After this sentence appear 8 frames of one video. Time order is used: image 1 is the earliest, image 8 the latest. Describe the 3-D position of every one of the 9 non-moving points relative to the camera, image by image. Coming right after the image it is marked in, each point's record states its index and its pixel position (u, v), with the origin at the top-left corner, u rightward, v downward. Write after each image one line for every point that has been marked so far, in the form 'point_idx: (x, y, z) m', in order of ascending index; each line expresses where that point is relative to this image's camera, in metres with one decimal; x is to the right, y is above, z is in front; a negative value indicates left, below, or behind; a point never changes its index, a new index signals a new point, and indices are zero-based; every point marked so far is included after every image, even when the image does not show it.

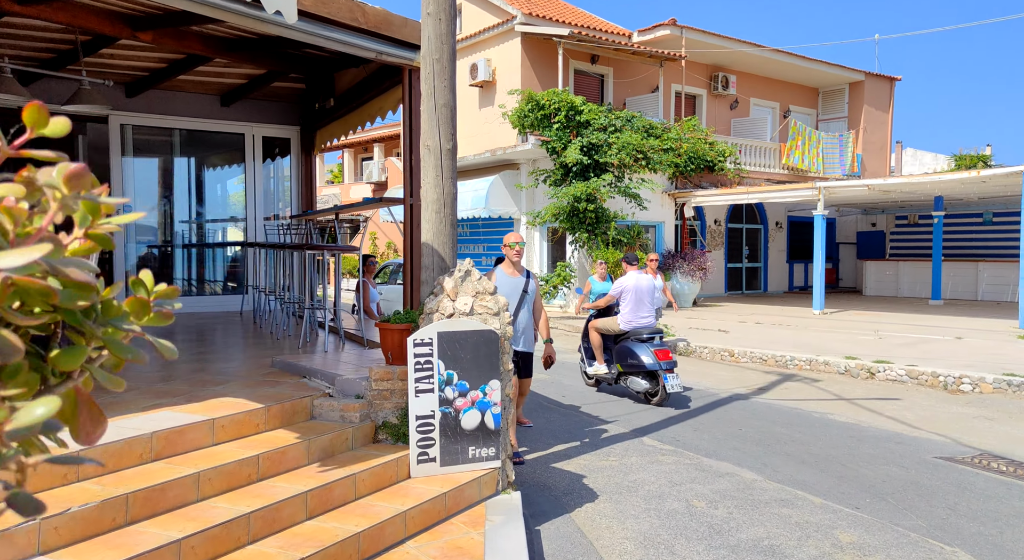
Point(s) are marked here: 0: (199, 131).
0: (-3.8, +1.8, +9.5) m
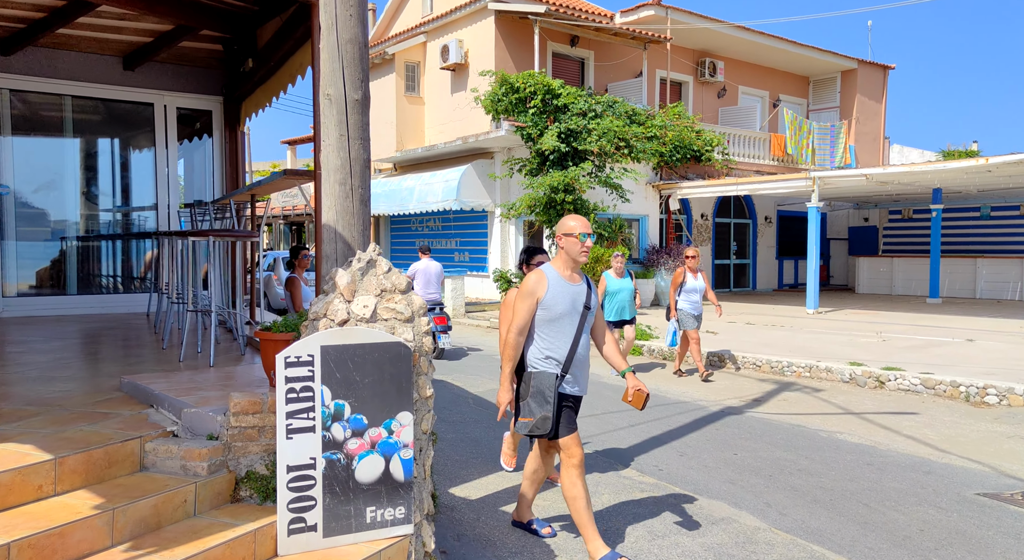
0: (-4.2, +1.9, +8.2) m
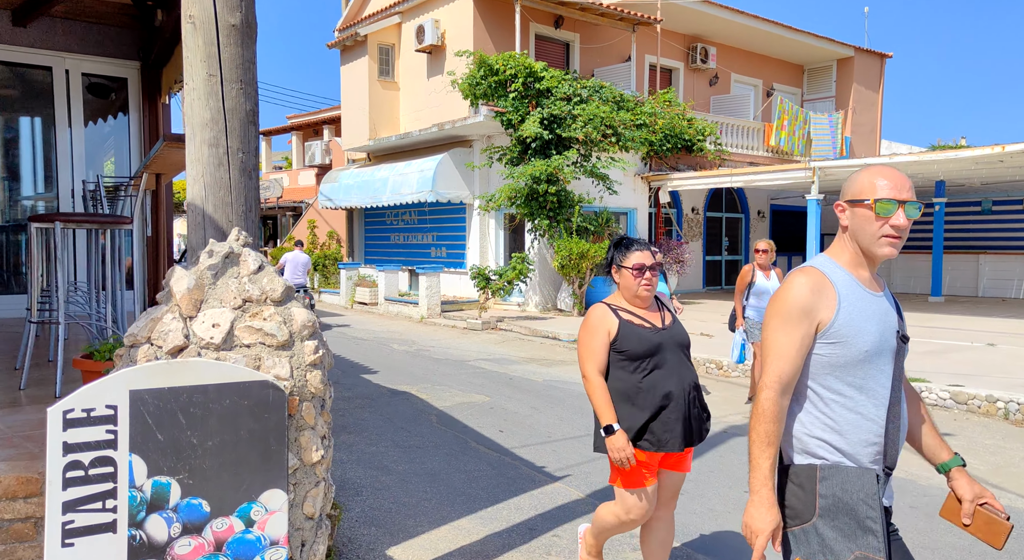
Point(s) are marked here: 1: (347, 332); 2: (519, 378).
0: (-4.5, +1.9, +7.0) m
1: (-3.1, -1.0, +14.7) m
2: (+0.1, -1.3, +9.9) m
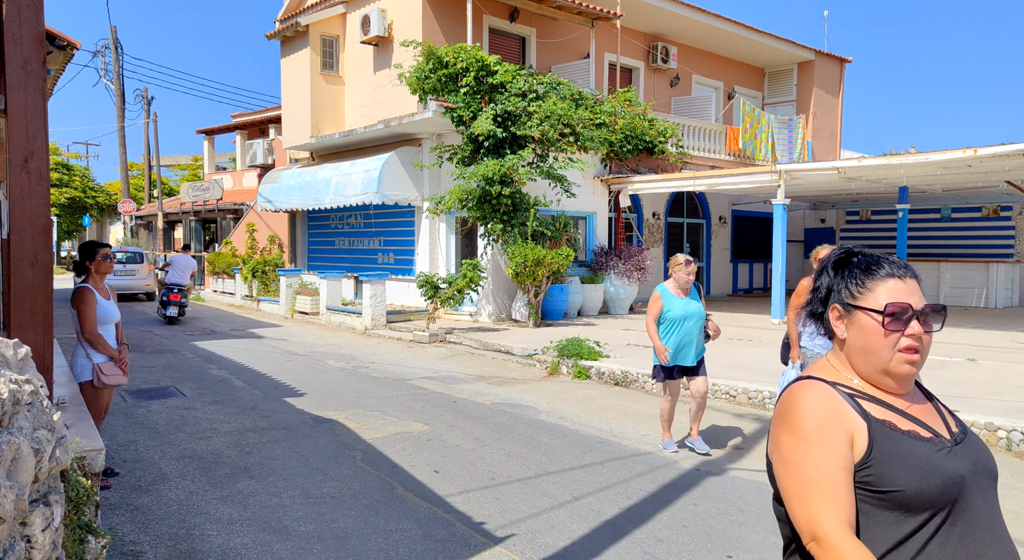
0: (-5.0, +1.8, +5.7) m
1: (-4.0, -1.2, +13.4) m
2: (-0.5, -1.4, +8.8) m
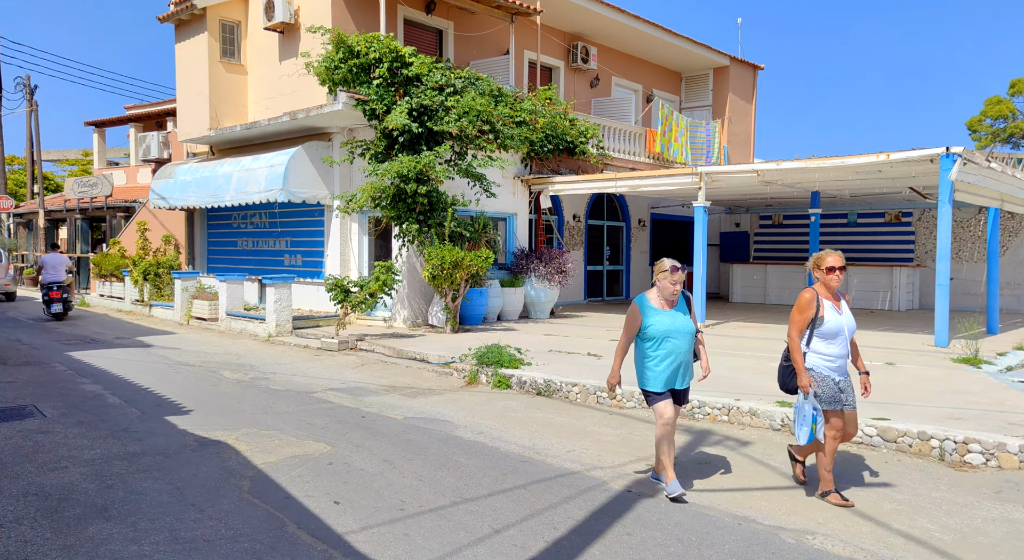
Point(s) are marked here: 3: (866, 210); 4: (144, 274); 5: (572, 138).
0: (-5.5, +1.8, +4.5) m
1: (-5.3, -1.2, +12.3) m
2: (-1.4, -1.4, +8.0) m
3: (+9.2, +1.8, +19.7) m
4: (-8.8, +0.1, +18.3) m
5: (+1.3, +3.2, +17.1) m
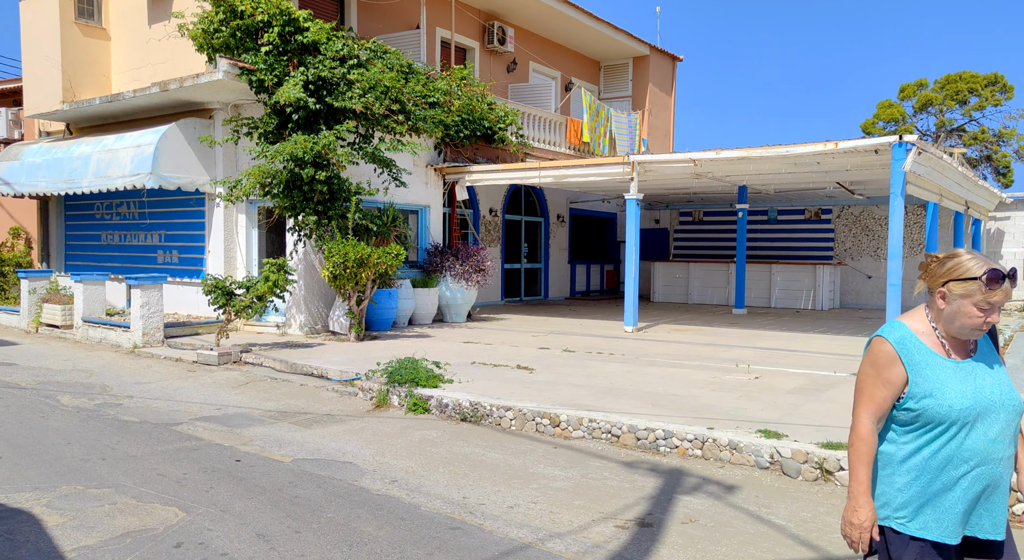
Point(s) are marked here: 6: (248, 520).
0: (-5.7, +1.8, +2.2) m
1: (-6.5, -1.3, +10.0) m
2: (-2.1, -1.4, +6.2) m
3: (+7.1, +1.9, +19.1) m
4: (-10.6, +0.1, +15.6) m
5: (-0.5, +3.2, +15.6) m
6: (-1.6, -1.4, +4.6) m
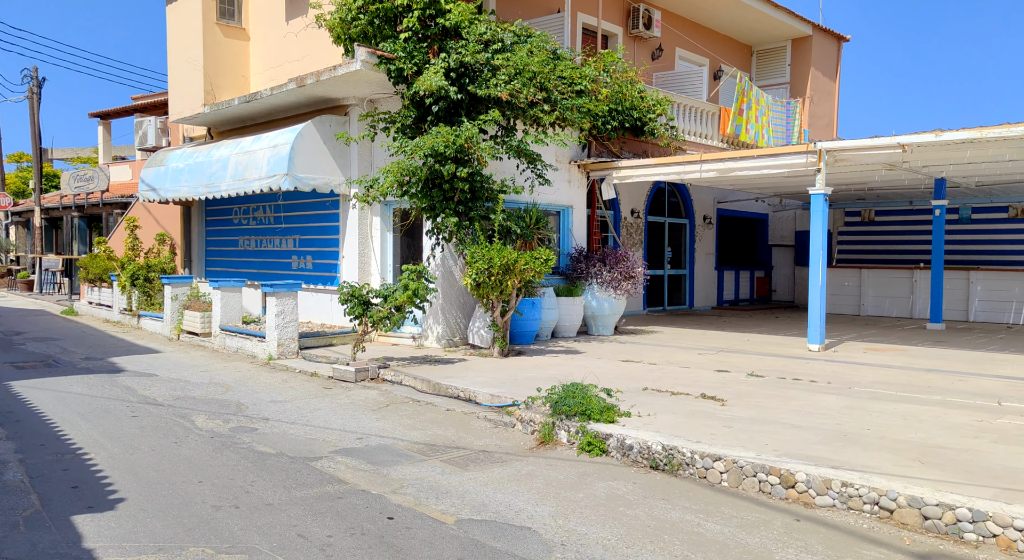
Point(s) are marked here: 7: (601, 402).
0: (-4.9, +1.7, +1.6) m
1: (-4.5, -1.4, +9.4) m
2: (-0.7, -1.5, +5.0) m
3: (+10.3, +1.7, +16.4) m
4: (-7.7, 0.0, +15.6) m
5: (+2.4, +3.0, +14.1) m
6: (-0.4, -1.5, +3.4) m
7: (+0.8, -1.1, +6.9) m
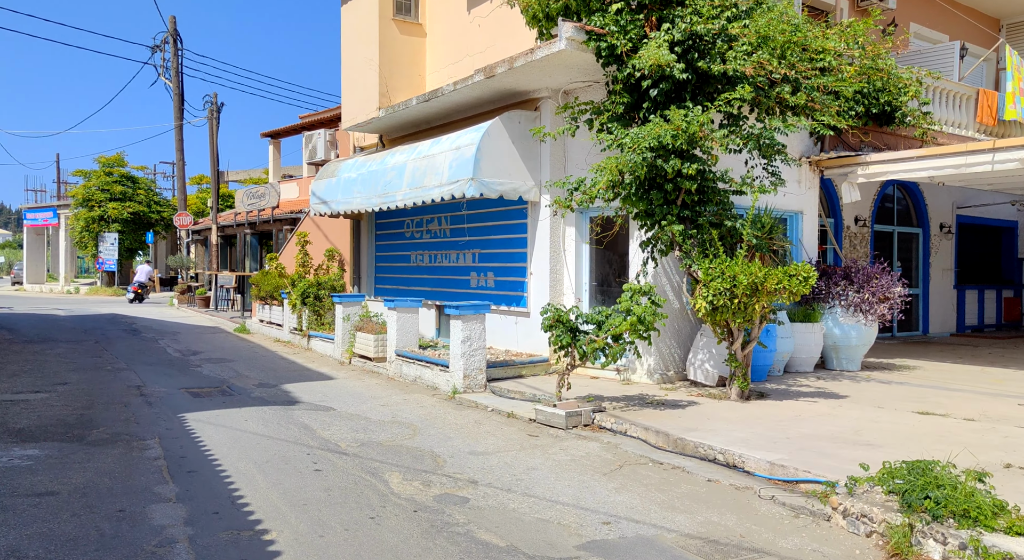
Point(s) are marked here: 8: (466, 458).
0: (-3.7, +1.6, +0.4) m
1: (-1.9, -1.6, +7.9) m
2: (+1.0, -1.7, +3.0) m
3: (+13.9, +1.3, +12.2) m
4: (-4.0, -0.3, +14.6) m
5: (+5.7, +2.7, +11.4) m
6: (+1.0, -1.6, +1.3) m
7: (+2.8, -1.3, +4.5) m
8: (-0.4, -1.6, +7.0) m
